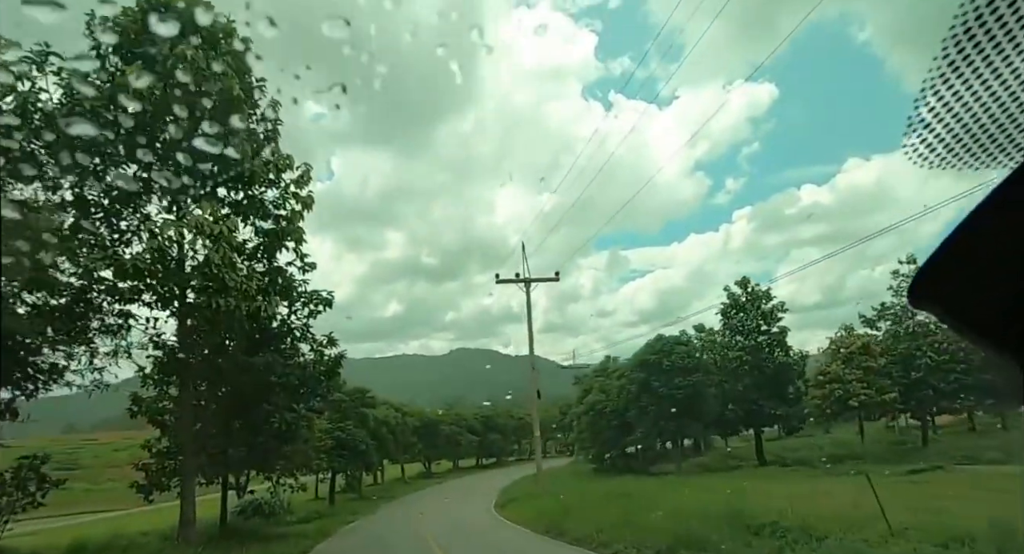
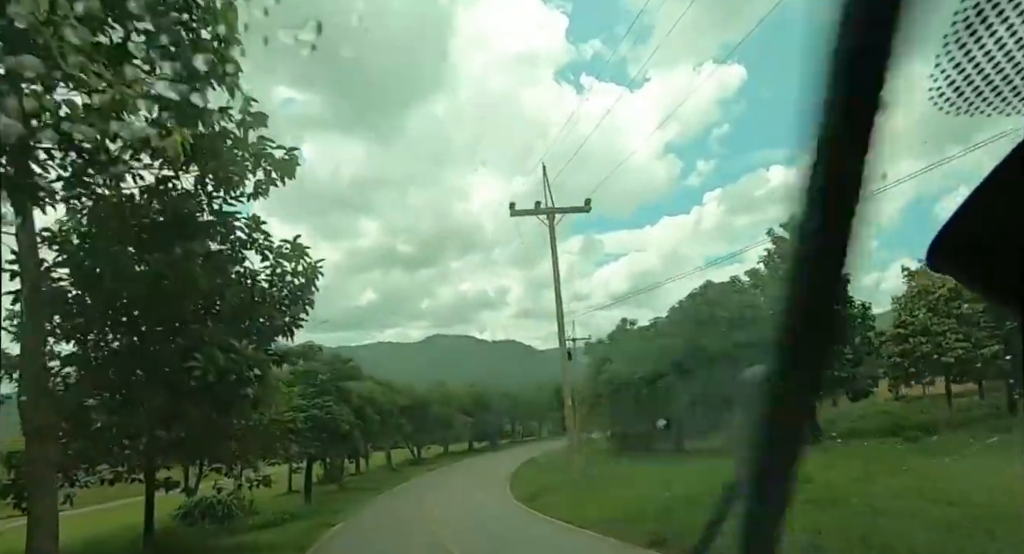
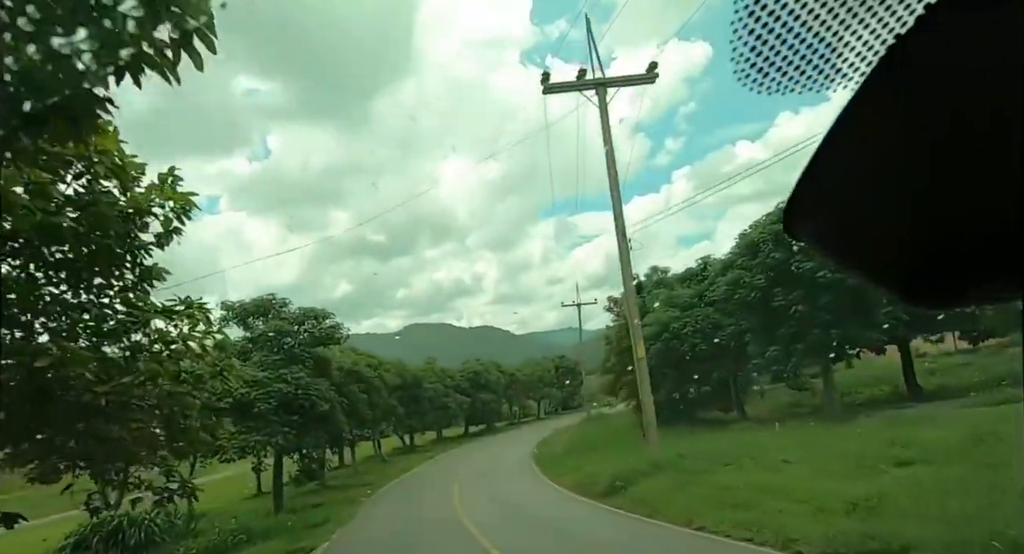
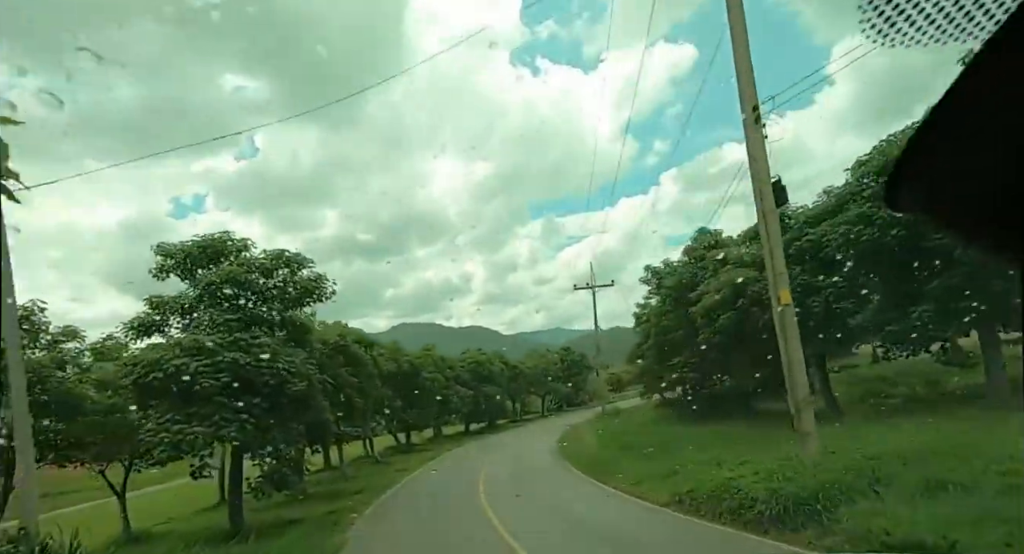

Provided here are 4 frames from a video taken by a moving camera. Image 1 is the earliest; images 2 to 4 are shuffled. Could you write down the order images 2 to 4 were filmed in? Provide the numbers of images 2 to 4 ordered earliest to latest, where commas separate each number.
2, 3, 4
